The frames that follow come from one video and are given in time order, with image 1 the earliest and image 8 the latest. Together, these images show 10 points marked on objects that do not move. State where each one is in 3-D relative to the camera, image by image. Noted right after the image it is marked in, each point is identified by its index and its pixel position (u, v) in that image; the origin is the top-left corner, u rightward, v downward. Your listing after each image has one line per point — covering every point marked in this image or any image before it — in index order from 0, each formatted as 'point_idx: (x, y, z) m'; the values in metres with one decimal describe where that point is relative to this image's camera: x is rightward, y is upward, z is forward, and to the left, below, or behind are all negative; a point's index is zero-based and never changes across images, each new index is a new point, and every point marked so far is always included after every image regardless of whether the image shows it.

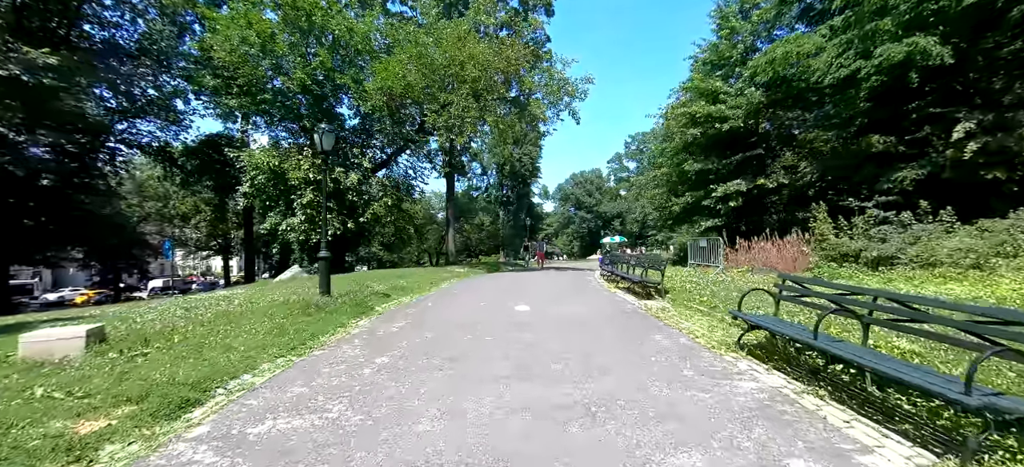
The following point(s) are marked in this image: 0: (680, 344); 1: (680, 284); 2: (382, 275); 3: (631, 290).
0: (+2.7, -1.7, +6.6) m
1: (+4.8, -1.5, +11.9) m
2: (-5.1, -1.7, +16.3) m
3: (+3.8, -1.8, +13.0) m
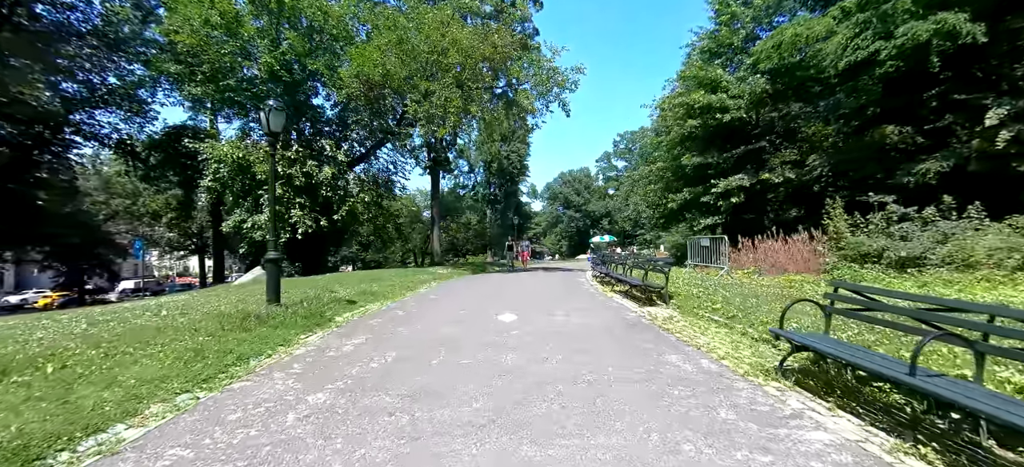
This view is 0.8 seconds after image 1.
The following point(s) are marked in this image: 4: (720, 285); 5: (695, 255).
0: (+2.4, -1.7, +5.2) m
1: (+4.4, -1.4, +10.6) m
2: (-5.6, -1.6, +14.7) m
3: (+3.4, -1.7, +11.7) m
4: (+5.5, -1.4, +10.9) m
5: (+7.6, -0.9, +16.8) m
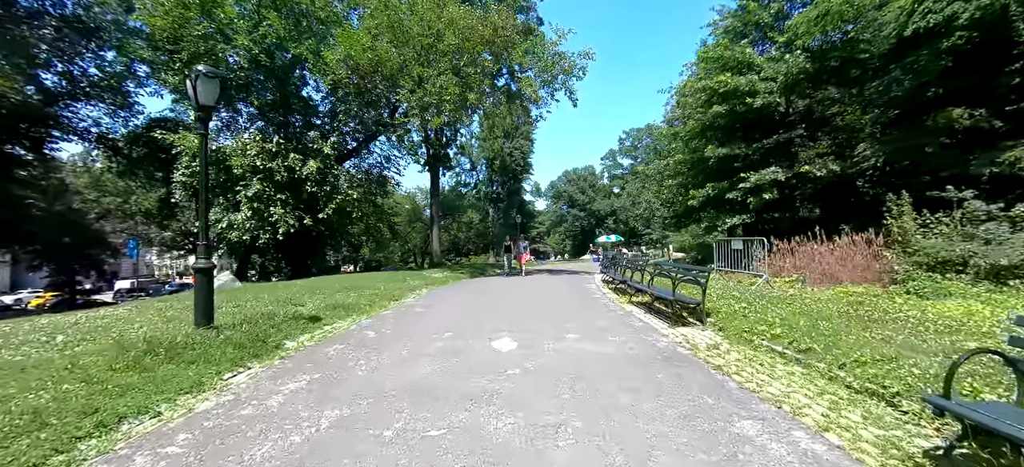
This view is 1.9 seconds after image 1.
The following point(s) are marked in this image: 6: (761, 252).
0: (+2.3, -1.8, +3.3) m
1: (+4.4, -1.5, +8.6) m
2: (-5.6, -1.7, +12.9) m
3: (+3.3, -1.8, +9.7) m
4: (+5.5, -1.4, +9.0) m
5: (+7.6, -0.9, +14.8) m
6: (+7.8, -0.6, +12.7) m
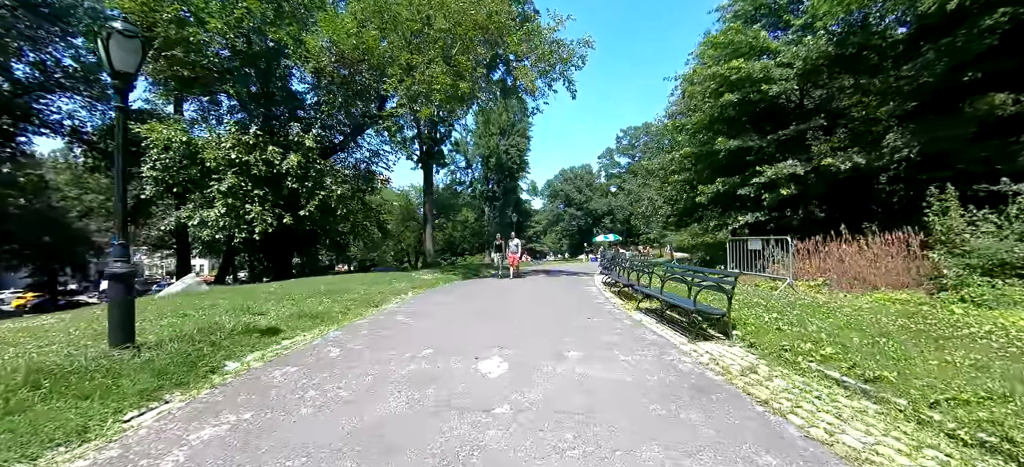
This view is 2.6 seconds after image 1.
0: (+2.3, -1.7, +2.1) m
1: (+4.3, -1.5, +7.4) m
2: (-5.8, -1.6, +11.6) m
3: (+3.2, -1.7, +8.5) m
4: (+5.4, -1.4, +7.8) m
5: (+7.4, -0.9, +13.6) m
6: (+7.7, -0.6, +11.5) m
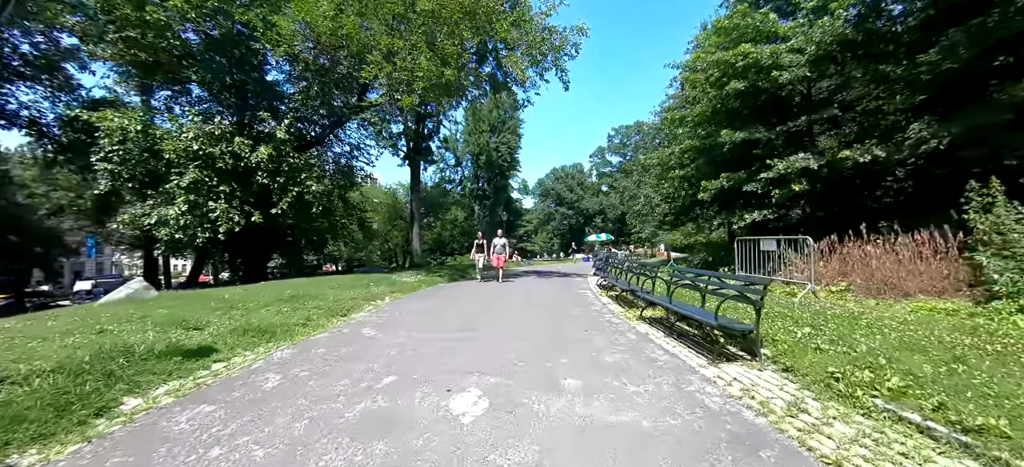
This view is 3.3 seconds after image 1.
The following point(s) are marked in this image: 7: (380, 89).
0: (+2.1, -1.7, +0.9) m
1: (+4.0, -1.5, +6.3) m
2: (-6.1, -1.6, +10.2) m
3: (+2.9, -1.7, +7.4) m
4: (+5.1, -1.4, +6.7) m
5: (+7.0, -0.8, +12.6) m
6: (+7.3, -0.5, +10.4) m
7: (-6.1, +6.7, +19.3) m
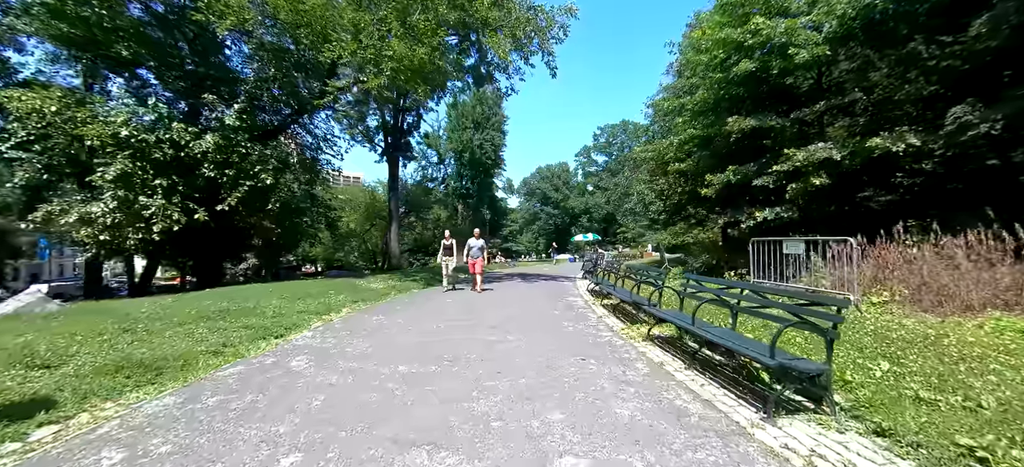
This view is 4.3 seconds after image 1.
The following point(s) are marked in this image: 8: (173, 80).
0: (+2.0, -1.7, -0.8) m
1: (+3.7, -1.5, +4.7) m
2: (-6.5, -1.6, +8.3) m
3: (+2.6, -1.7, +5.7) m
4: (+4.8, -1.4, +5.1) m
5: (+6.5, -0.8, +11.1) m
6: (+6.9, -0.5, +9.0) m
7: (-6.8, +6.7, +17.3) m
8: (-13.8, +6.2, +16.7) m
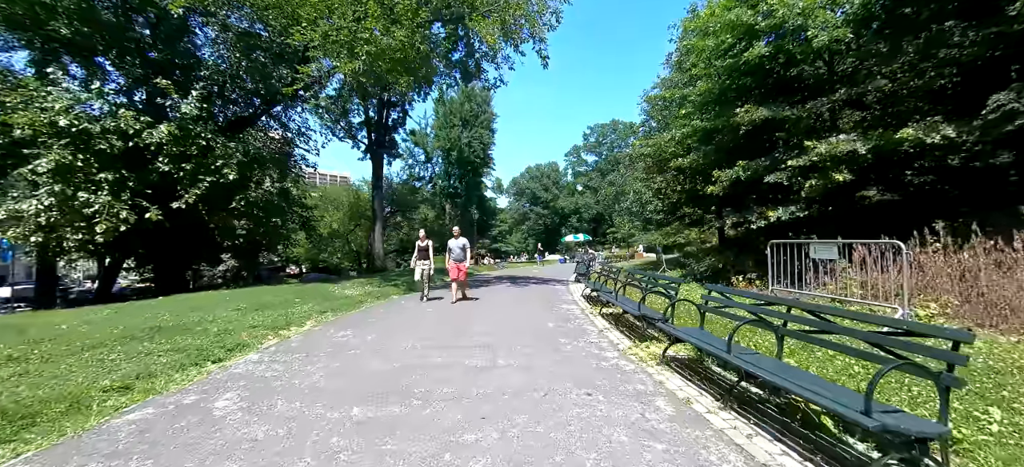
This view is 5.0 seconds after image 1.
0: (+2.1, -1.8, -1.9) m
1: (+3.6, -1.5, +3.6) m
2: (-6.7, -1.6, +6.9) m
3: (+2.5, -1.8, +4.6) m
4: (+4.7, -1.4, +4.0) m
5: (+6.2, -0.9, +10.0) m
6: (+6.7, -0.6, +7.9) m
7: (-7.3, +6.6, +15.9) m
8: (-14.2, +6.1, +15.1) m
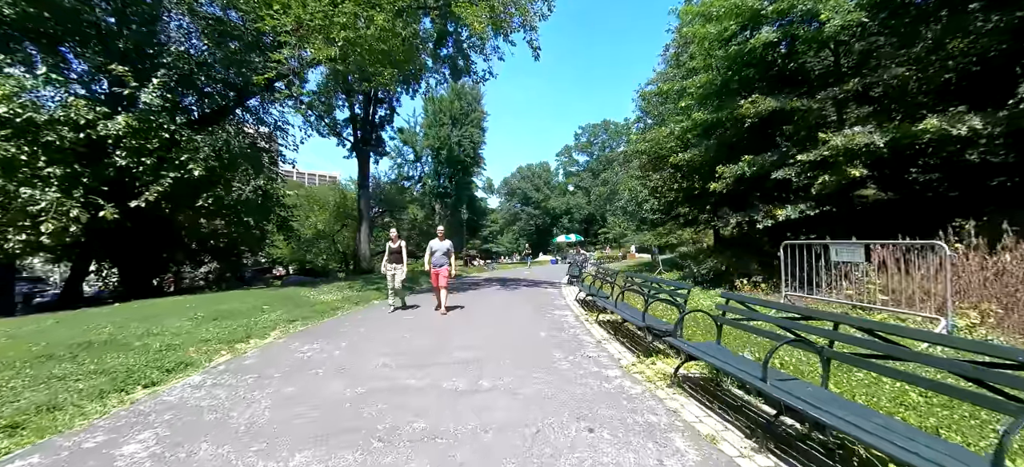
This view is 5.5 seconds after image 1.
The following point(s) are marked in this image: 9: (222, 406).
0: (+2.1, -1.8, -2.8) m
1: (+3.5, -1.5, +2.8) m
2: (-6.9, -1.6, +5.9) m
3: (+2.3, -1.8, +3.7) m
4: (+4.6, -1.4, +3.2) m
5: (+6.0, -0.9, +9.3) m
6: (+6.5, -0.6, +7.2) m
7: (-7.6, +6.6, +14.9) m
8: (-14.5, +6.1, +14.0) m
9: (-3.2, -1.9, +4.6) m
